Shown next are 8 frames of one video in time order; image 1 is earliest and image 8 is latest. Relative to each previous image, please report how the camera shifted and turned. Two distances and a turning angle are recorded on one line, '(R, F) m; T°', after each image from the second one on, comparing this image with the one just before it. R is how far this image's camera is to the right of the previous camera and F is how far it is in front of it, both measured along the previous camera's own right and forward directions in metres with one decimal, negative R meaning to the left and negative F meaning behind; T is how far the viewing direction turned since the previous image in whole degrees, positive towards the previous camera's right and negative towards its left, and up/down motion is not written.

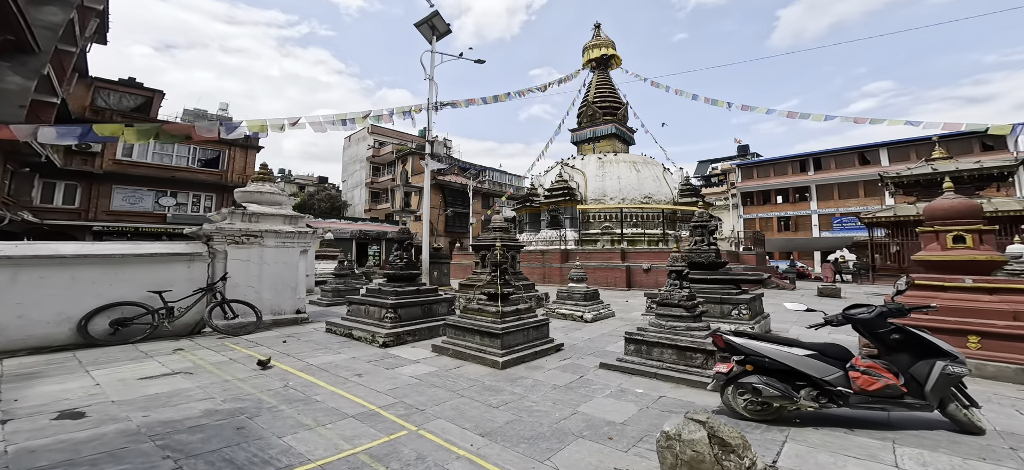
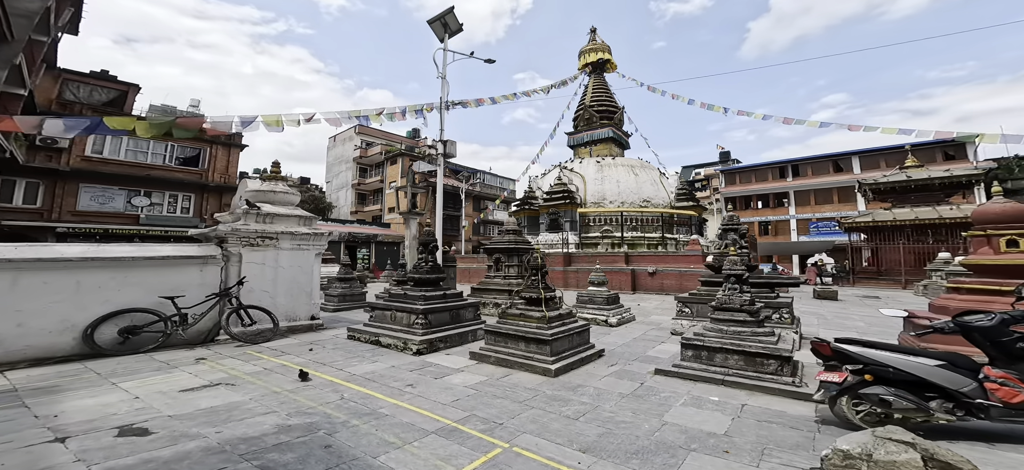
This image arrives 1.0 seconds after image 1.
(-0.7, +0.1) m; +2°
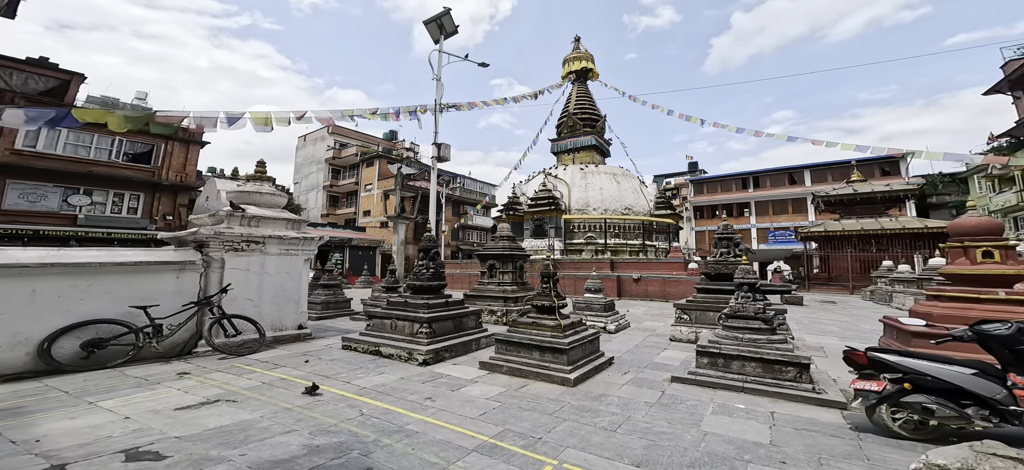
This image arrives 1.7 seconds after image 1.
(-0.5, +0.1) m; +4°
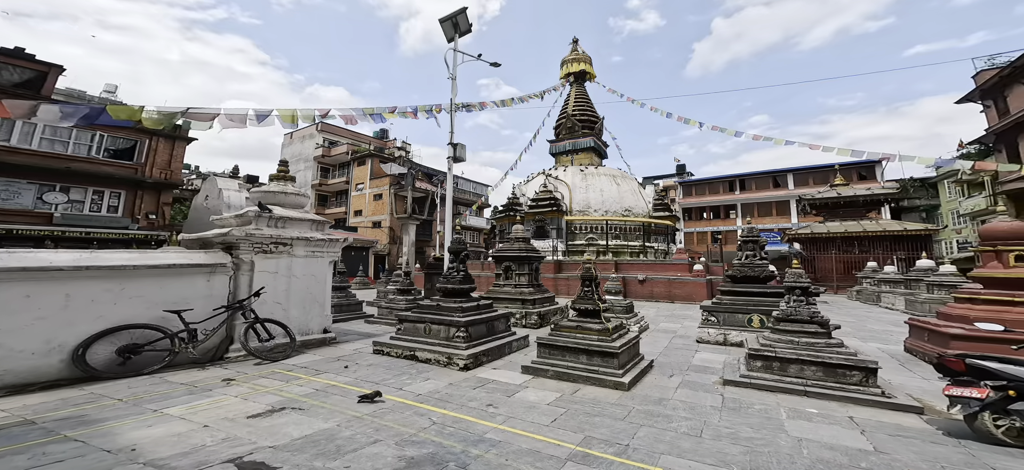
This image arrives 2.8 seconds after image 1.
(-0.7, +0.1) m; +2°
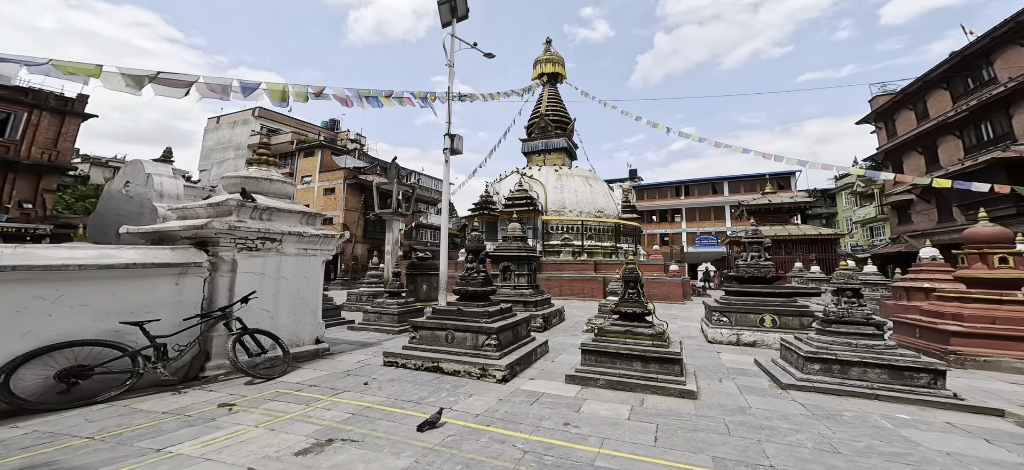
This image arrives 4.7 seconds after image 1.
(-1.1, +0.5) m; +7°
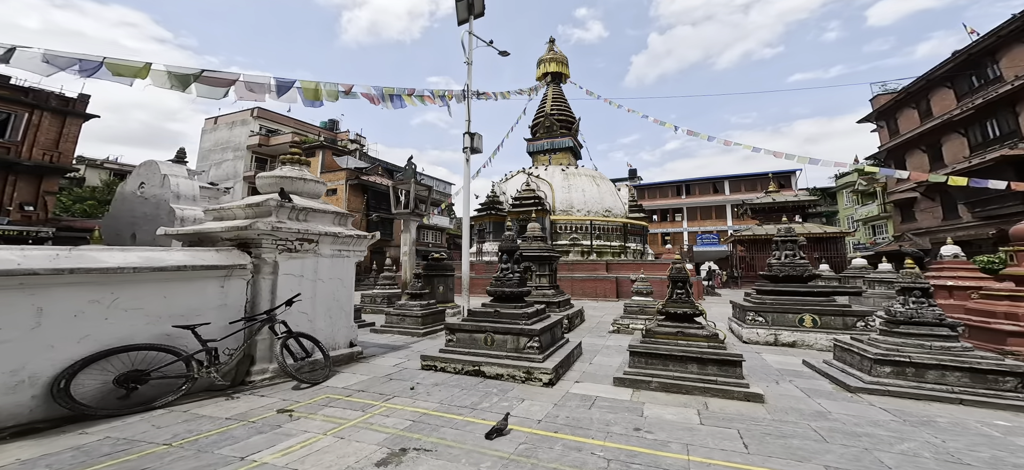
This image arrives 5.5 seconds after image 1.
(-0.6, +0.1) m; 0°
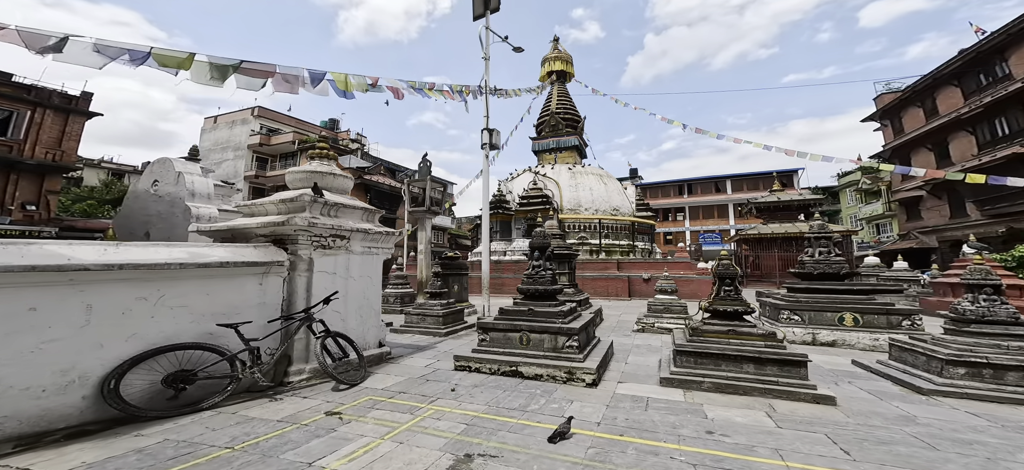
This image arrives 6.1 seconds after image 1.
(-0.5, +0.2) m; 0°
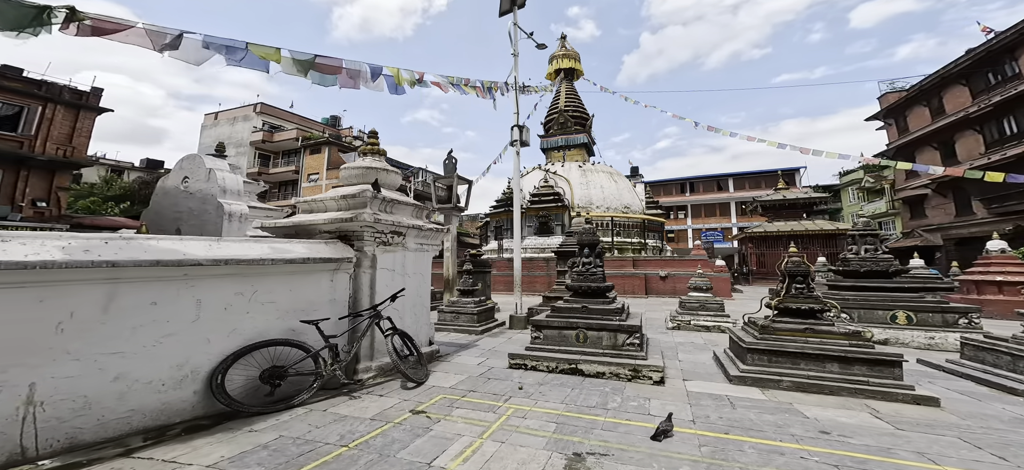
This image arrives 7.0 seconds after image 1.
(-0.8, +0.1) m; 0°
